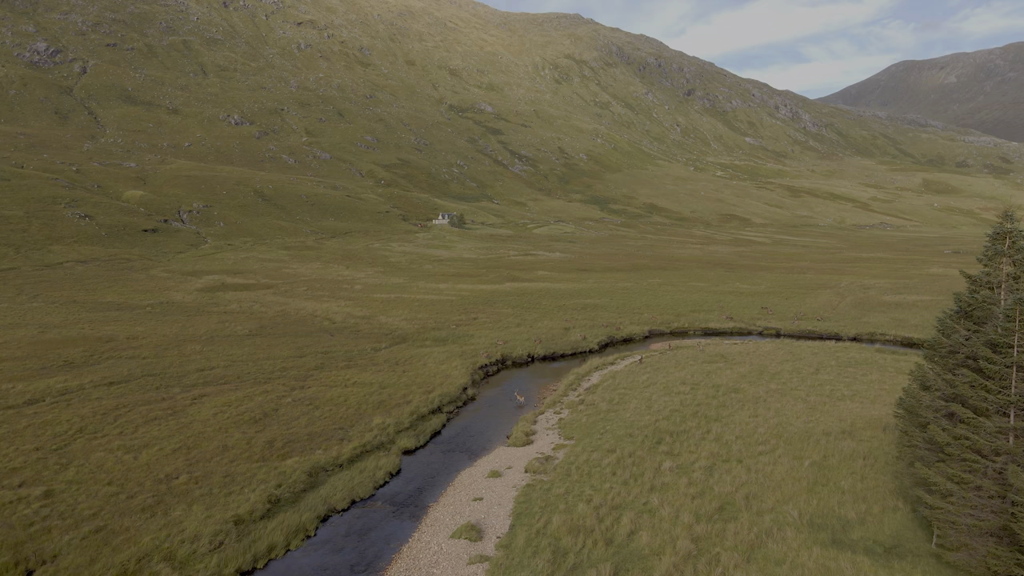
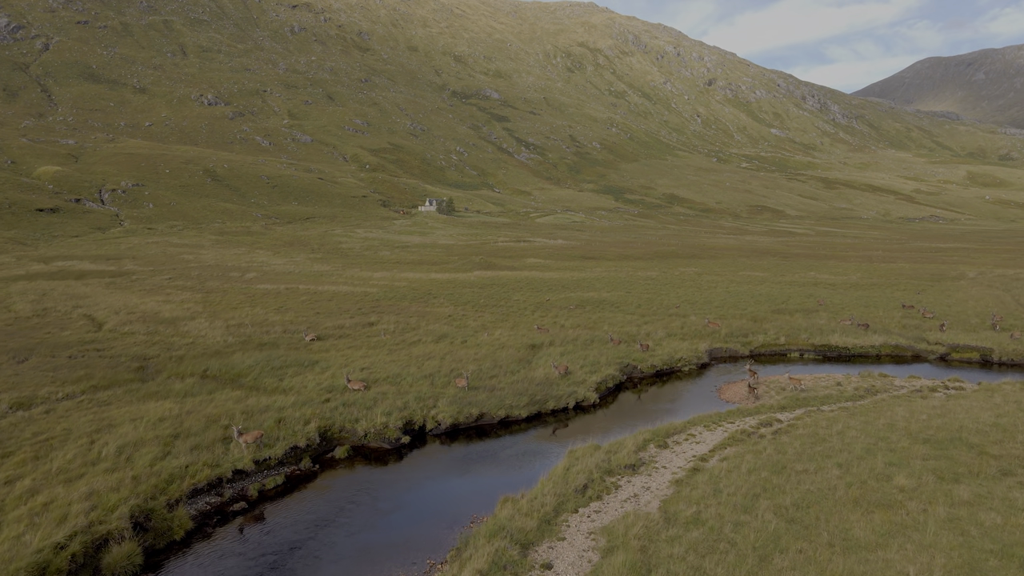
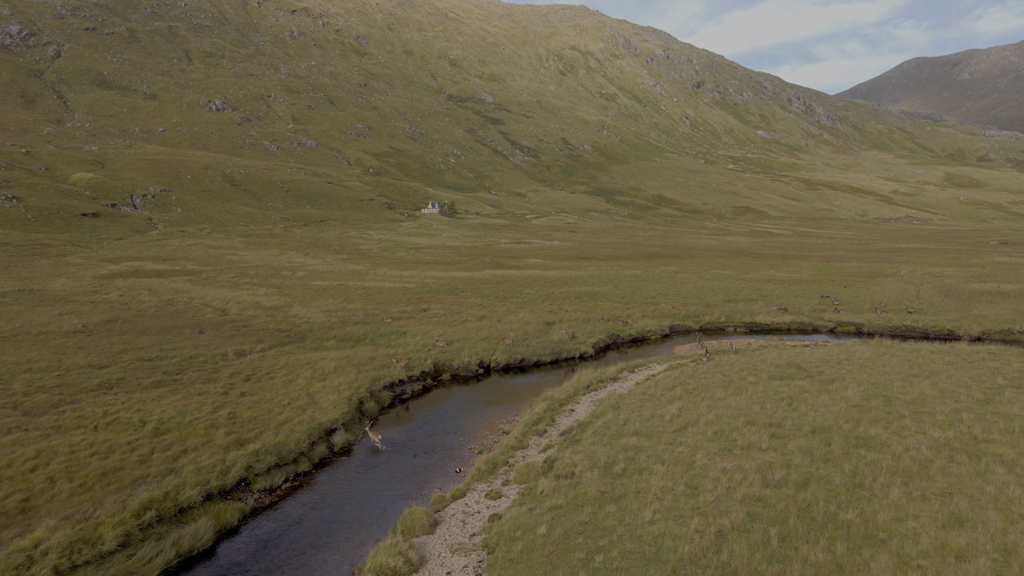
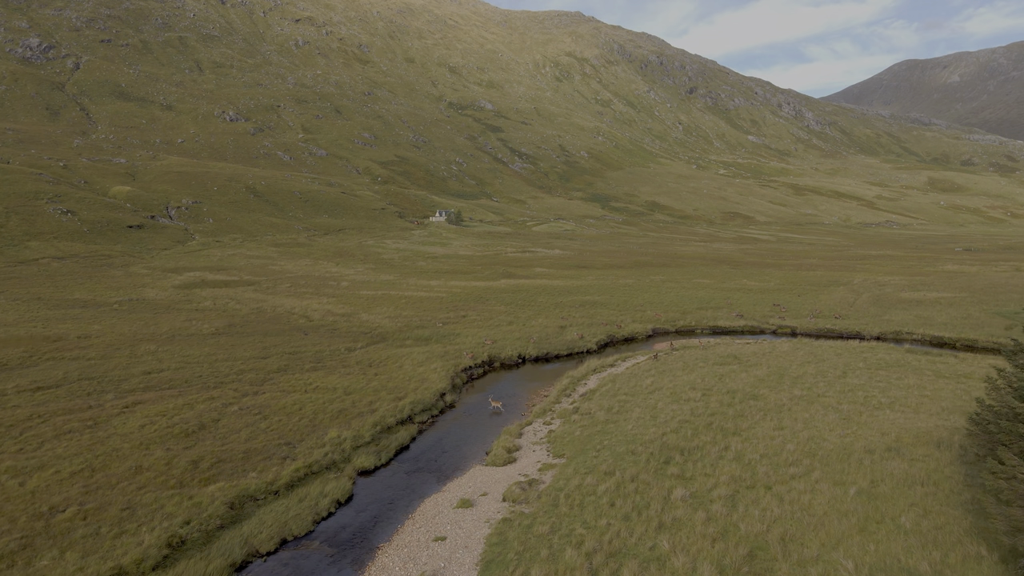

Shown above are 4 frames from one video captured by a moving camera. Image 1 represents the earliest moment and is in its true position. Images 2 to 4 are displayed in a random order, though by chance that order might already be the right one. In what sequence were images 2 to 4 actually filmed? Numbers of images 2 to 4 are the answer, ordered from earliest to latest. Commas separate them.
4, 3, 2
